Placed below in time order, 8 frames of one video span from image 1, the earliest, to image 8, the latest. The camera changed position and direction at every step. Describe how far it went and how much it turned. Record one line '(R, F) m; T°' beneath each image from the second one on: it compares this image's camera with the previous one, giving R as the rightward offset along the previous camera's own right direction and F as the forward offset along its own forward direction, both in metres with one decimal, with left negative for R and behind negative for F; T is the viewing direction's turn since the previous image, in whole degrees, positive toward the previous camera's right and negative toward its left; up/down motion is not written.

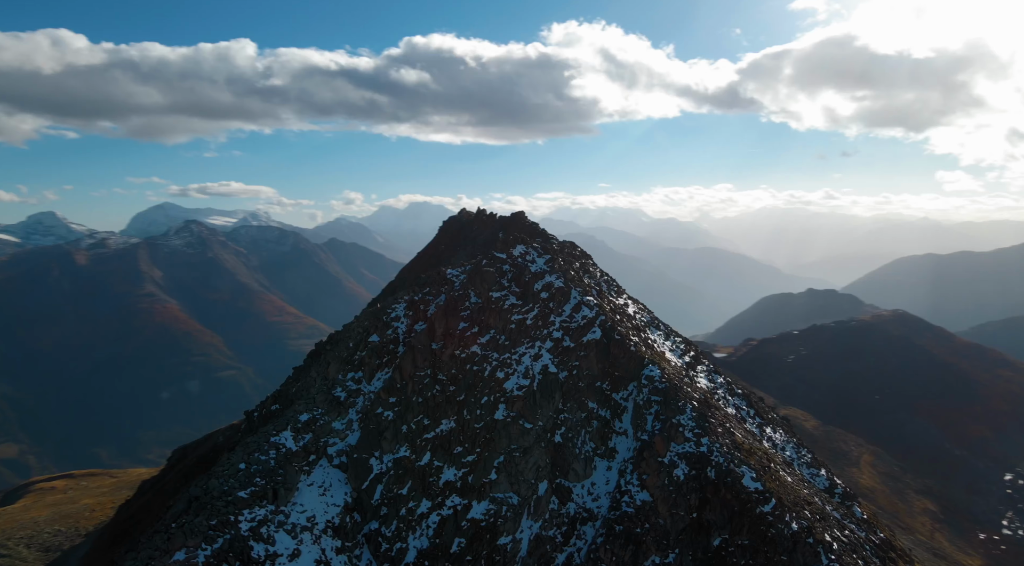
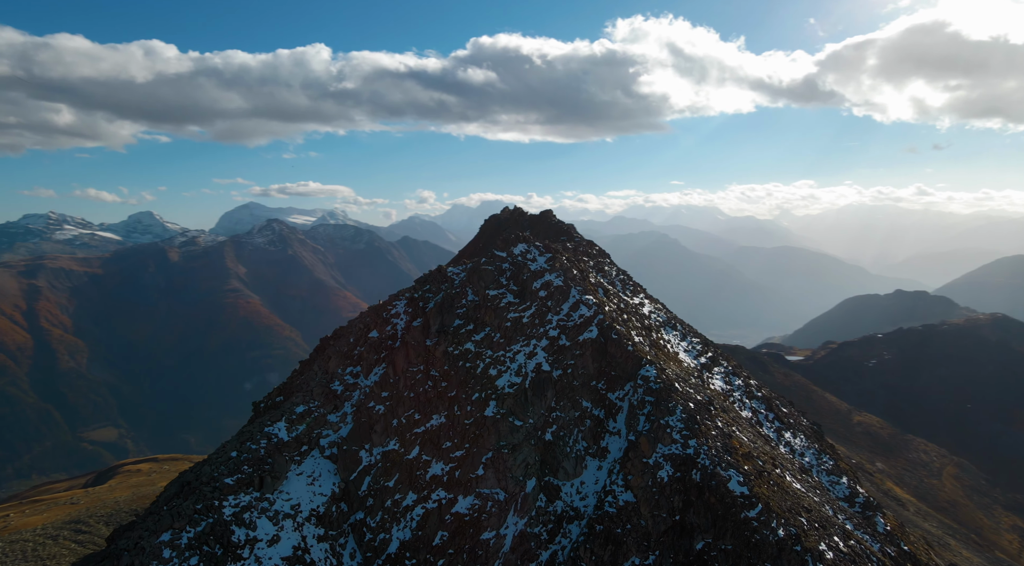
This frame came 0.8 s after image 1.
(+8.6, -0.2) m; -6°
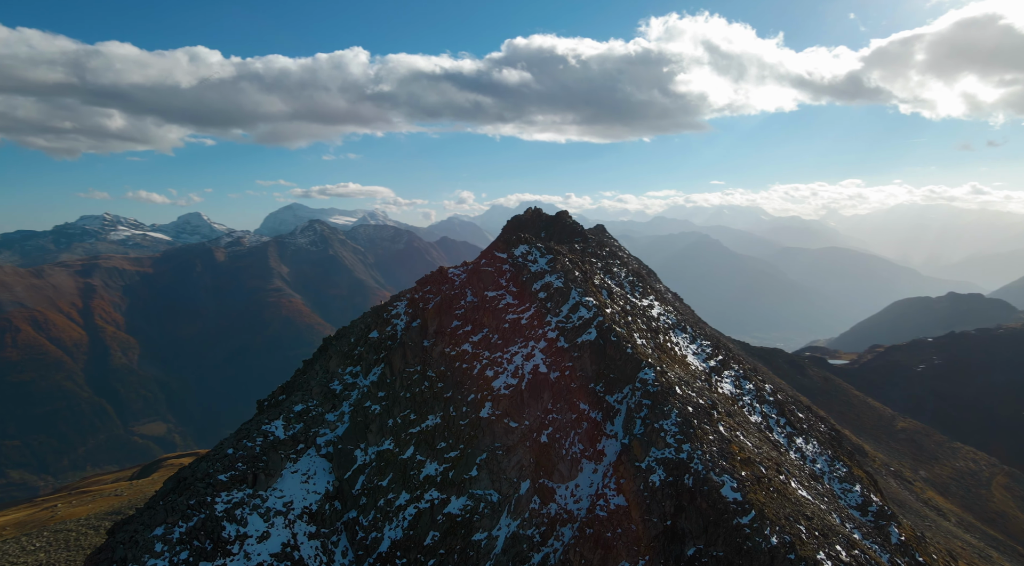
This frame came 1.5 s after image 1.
(+4.5, +0.2) m; -3°
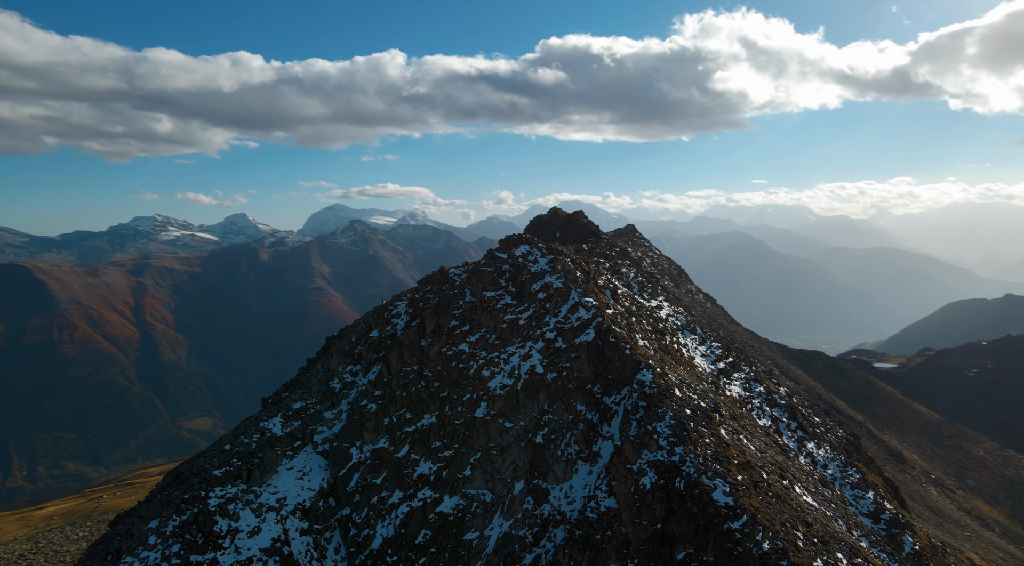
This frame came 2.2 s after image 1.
(+4.6, +0.1) m; -3°
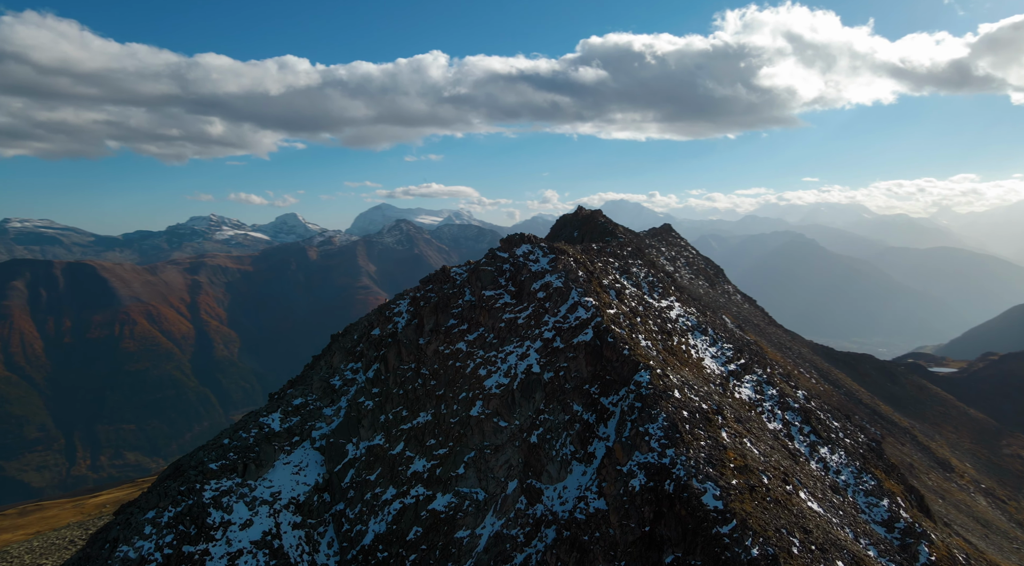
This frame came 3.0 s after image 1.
(+5.2, +0.2) m; -4°
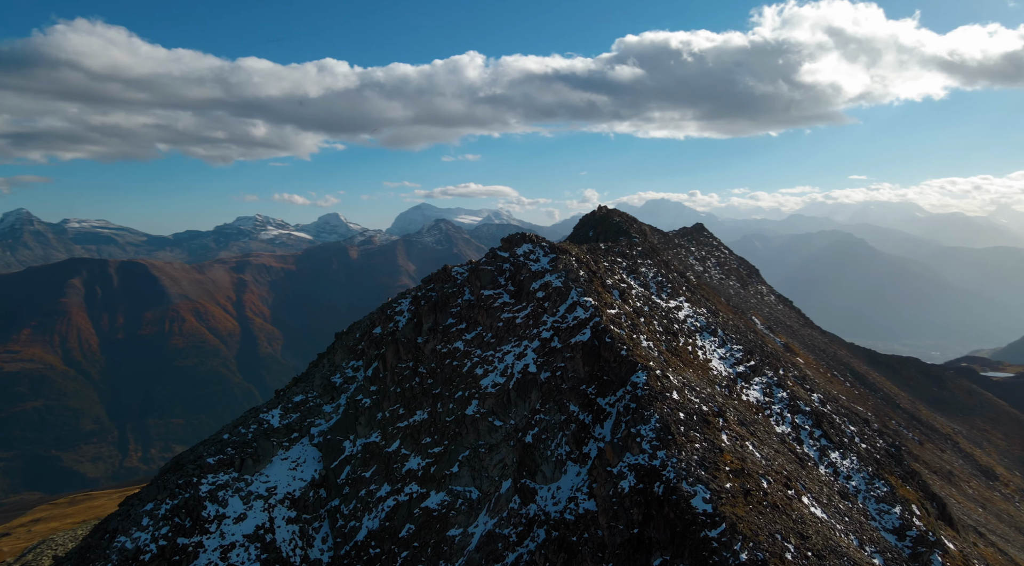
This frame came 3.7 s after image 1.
(+4.6, +0.1) m; -3°
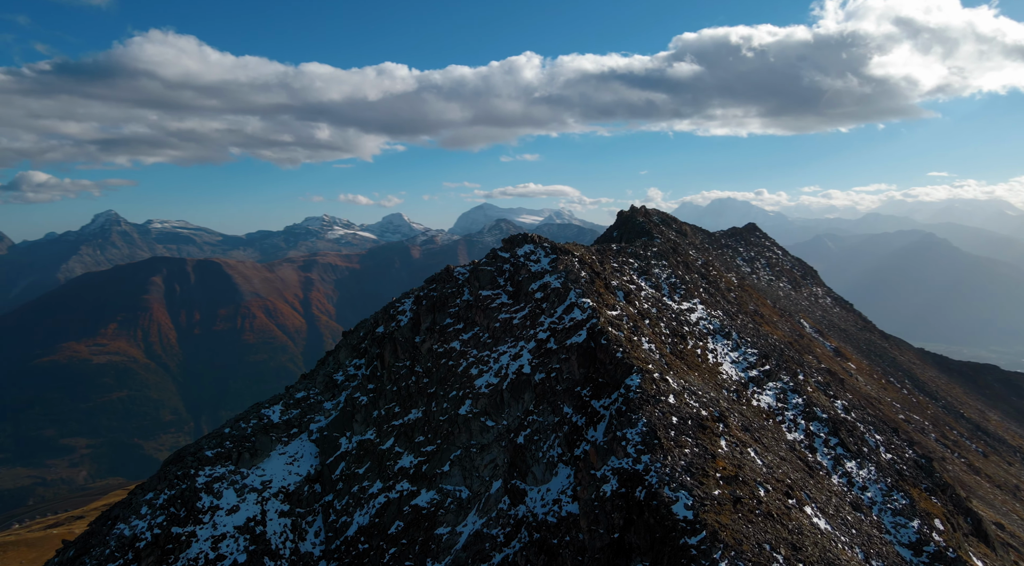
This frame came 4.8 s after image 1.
(+7.3, +0.4) m; -5°
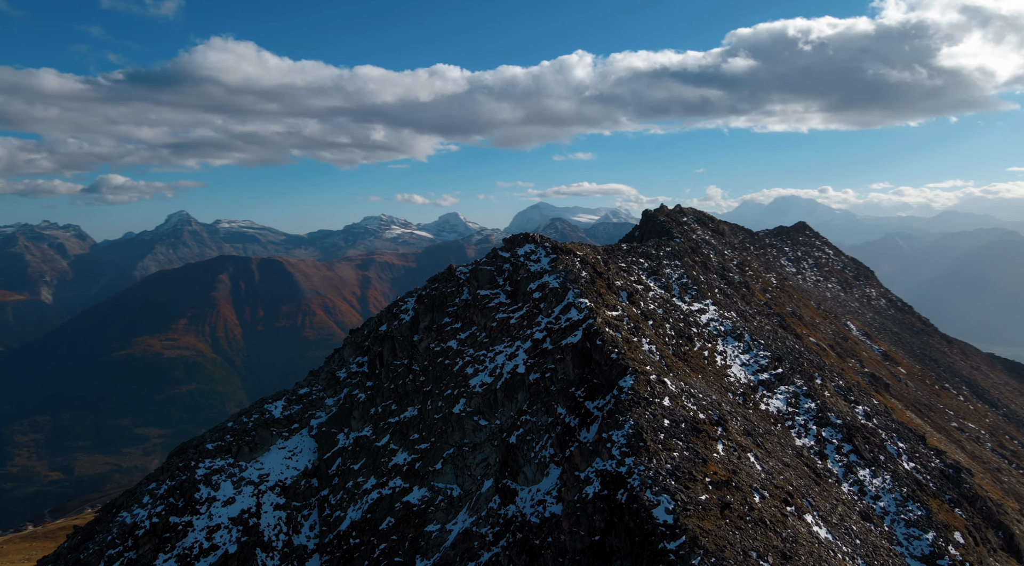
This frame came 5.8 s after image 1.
(+6.6, +0.3) m; -5°
